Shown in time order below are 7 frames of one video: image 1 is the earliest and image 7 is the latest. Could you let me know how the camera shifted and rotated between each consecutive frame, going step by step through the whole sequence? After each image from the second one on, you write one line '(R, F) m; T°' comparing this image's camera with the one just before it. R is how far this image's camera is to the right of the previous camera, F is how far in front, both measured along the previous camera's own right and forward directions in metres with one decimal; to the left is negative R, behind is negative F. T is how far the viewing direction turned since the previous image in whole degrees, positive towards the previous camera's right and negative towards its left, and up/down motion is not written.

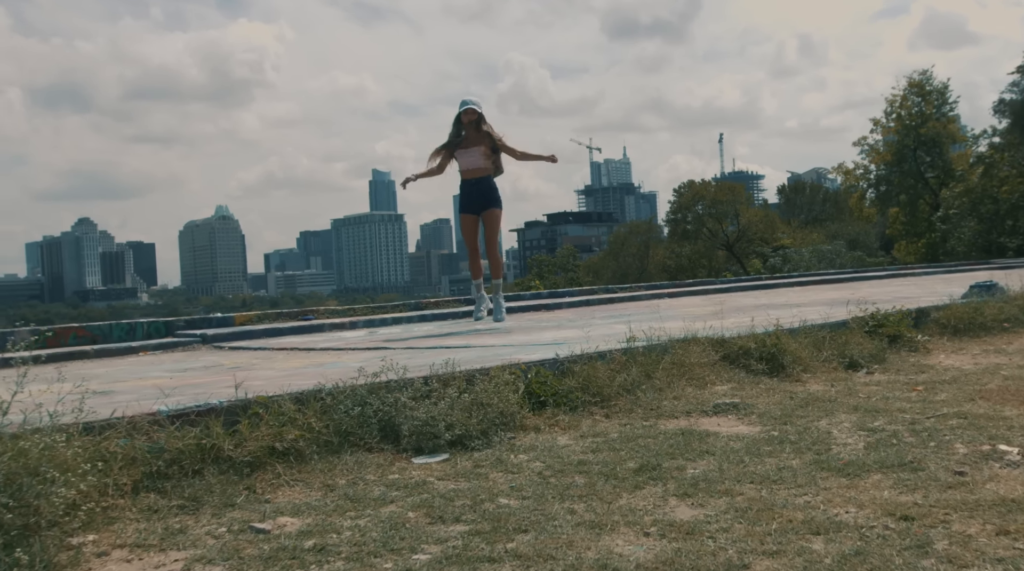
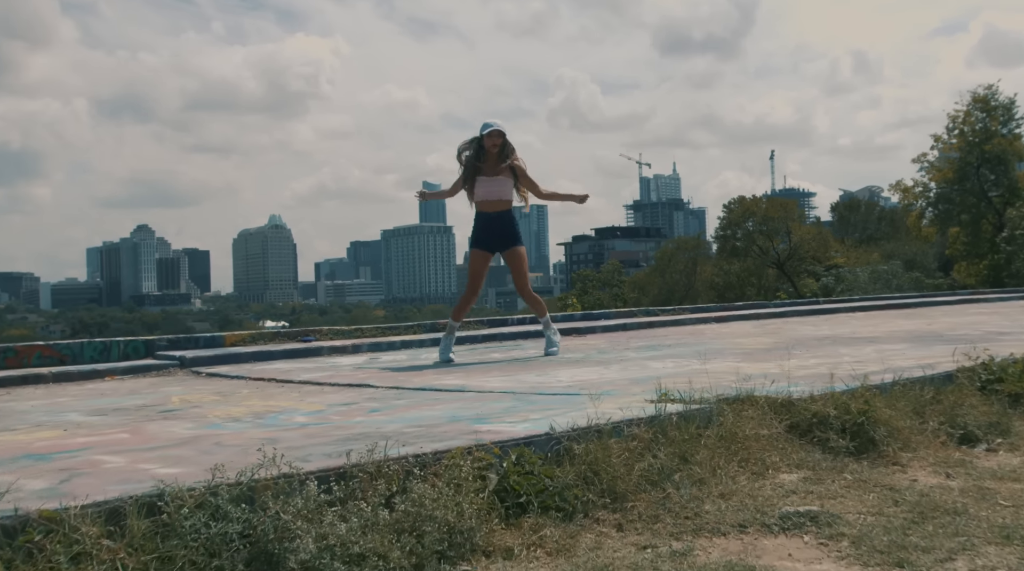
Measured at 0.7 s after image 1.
(+0.2, +1.2) m; -3°
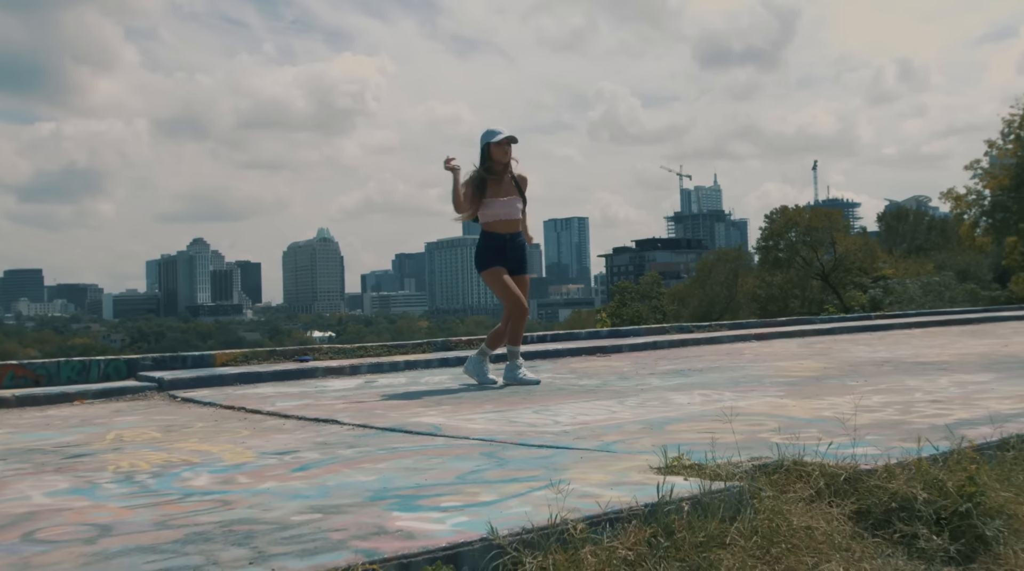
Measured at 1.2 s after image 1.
(+0.2, +0.9) m; -3°
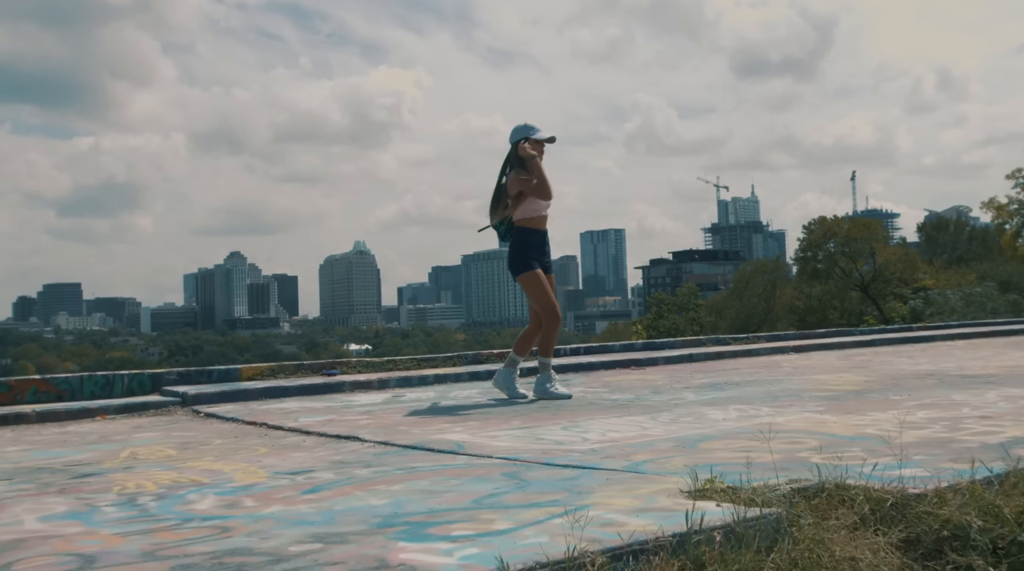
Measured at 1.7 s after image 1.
(0.0, +0.2) m; -2°
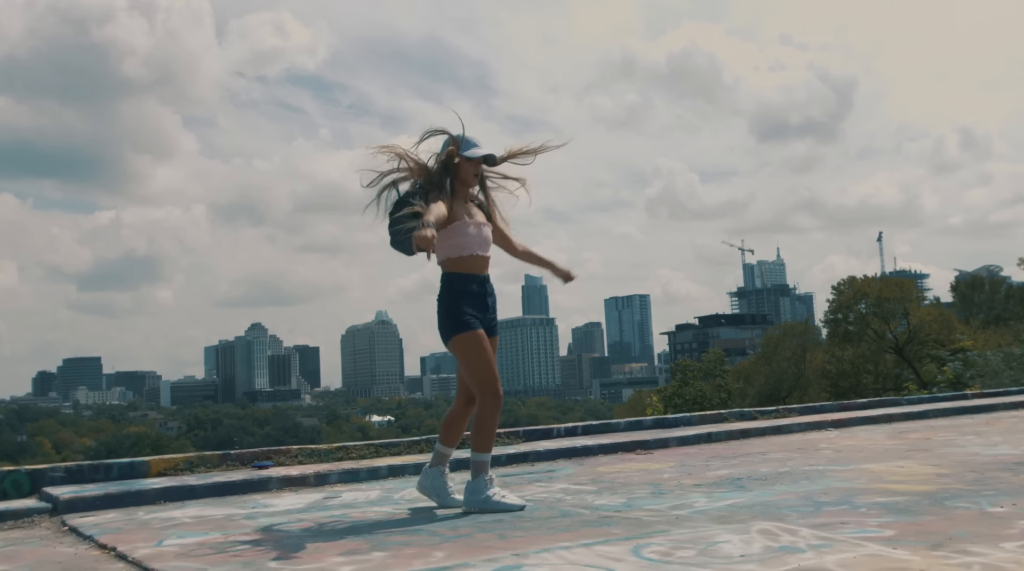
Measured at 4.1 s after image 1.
(+0.4, +1.4) m; -1°
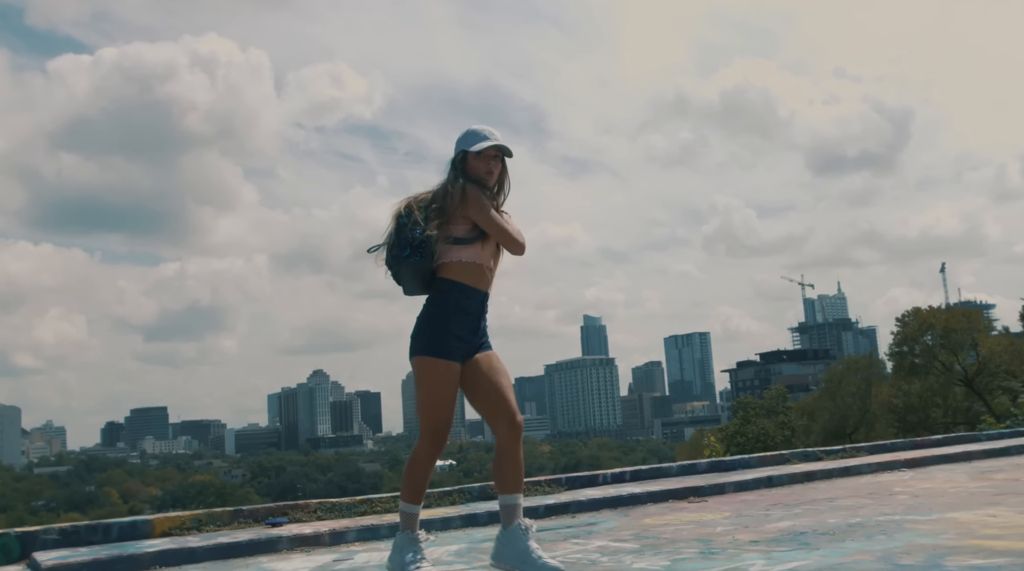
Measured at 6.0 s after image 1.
(+0.2, +0.6) m; -3°
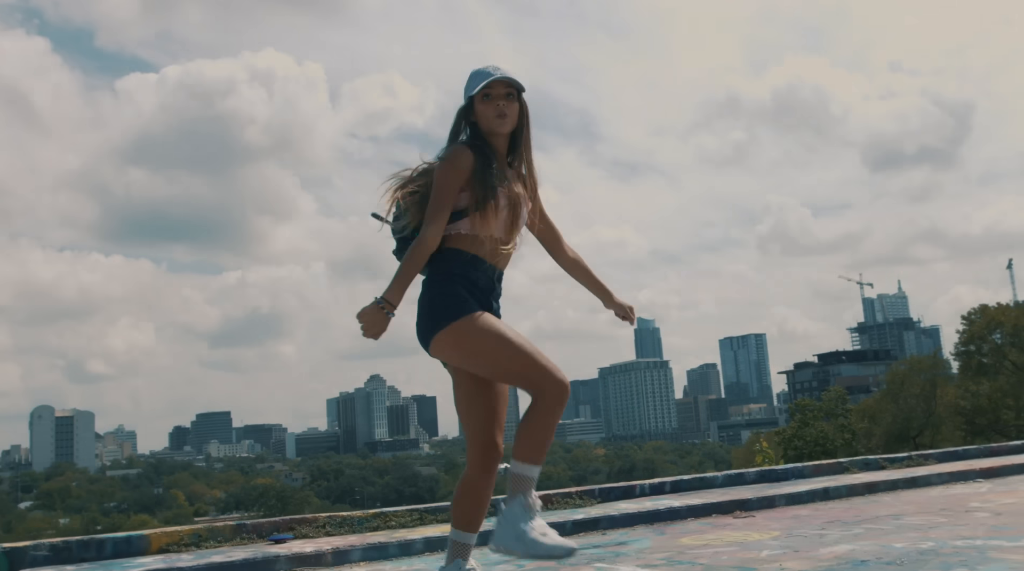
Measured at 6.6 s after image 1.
(+0.2, +0.6) m; -3°
